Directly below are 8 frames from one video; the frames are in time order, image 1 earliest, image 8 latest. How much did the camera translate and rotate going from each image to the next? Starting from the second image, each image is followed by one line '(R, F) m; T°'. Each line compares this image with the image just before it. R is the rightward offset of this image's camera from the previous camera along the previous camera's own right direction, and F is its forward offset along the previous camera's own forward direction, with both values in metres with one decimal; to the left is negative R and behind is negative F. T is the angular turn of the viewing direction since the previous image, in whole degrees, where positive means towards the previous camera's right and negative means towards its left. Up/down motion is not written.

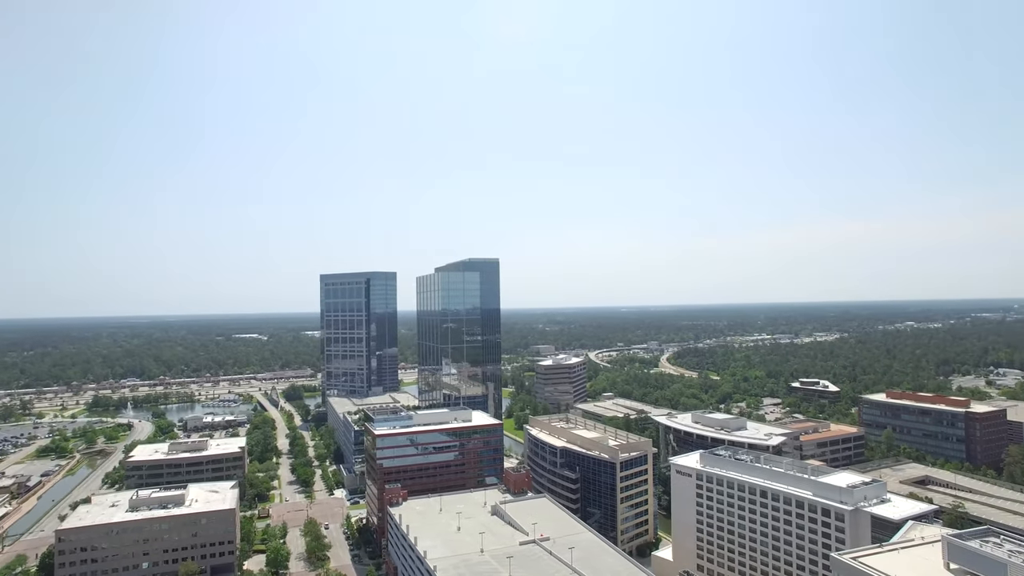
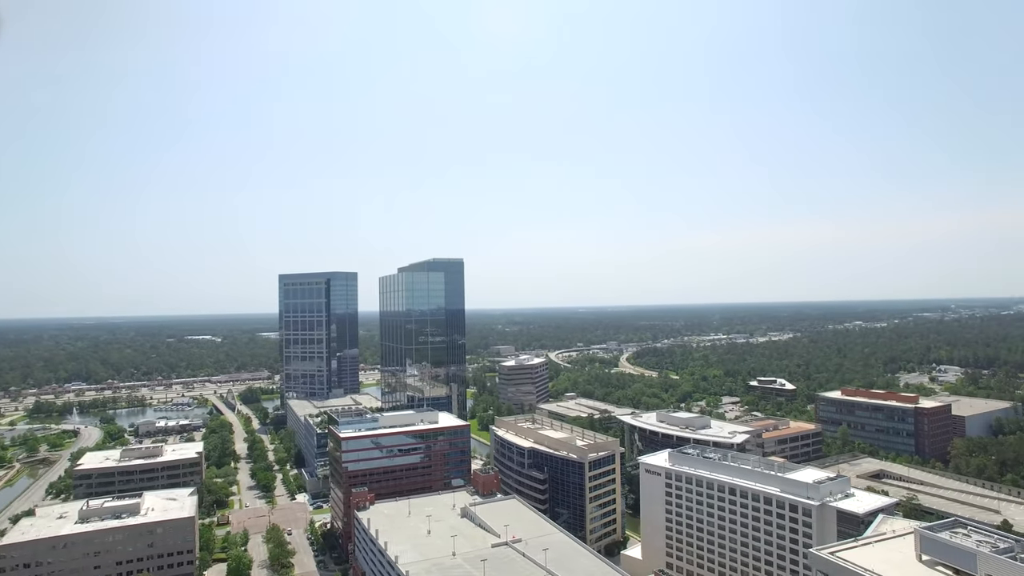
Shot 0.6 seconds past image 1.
(-0.7, +0.4) m; +4°
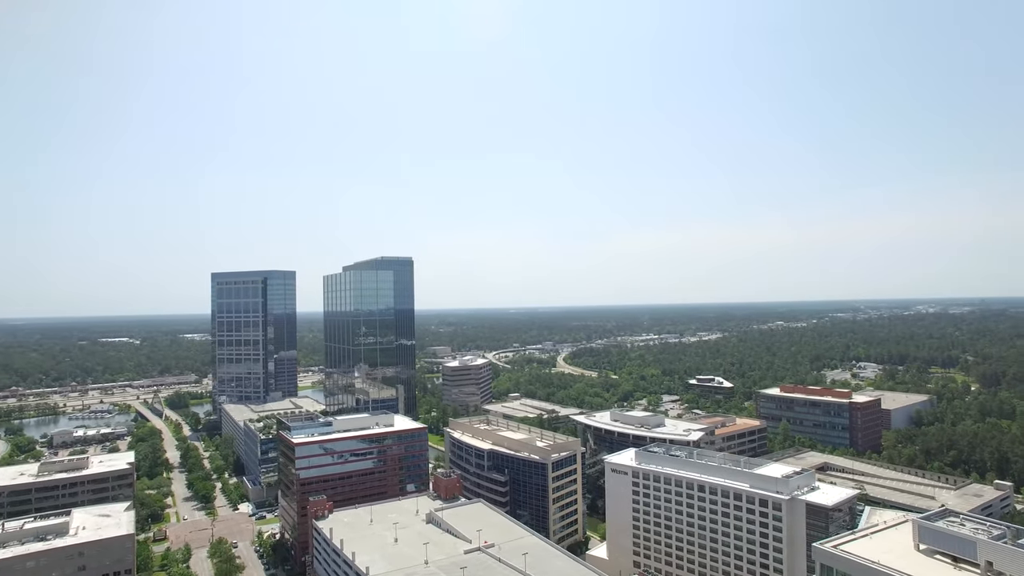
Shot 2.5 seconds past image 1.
(-2.5, +1.1) m; +6°
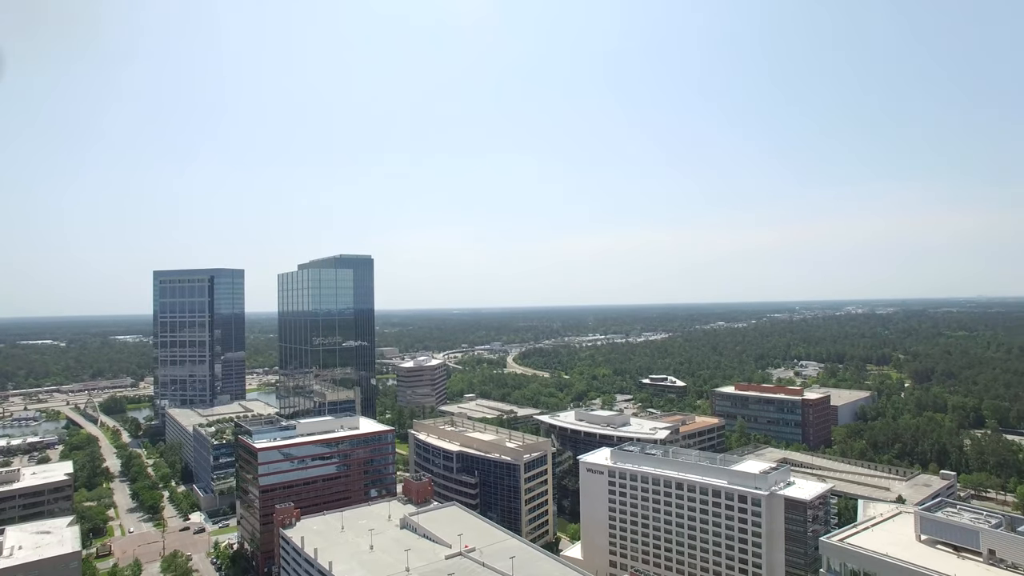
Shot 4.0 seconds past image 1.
(-2.2, +0.8) m; +5°
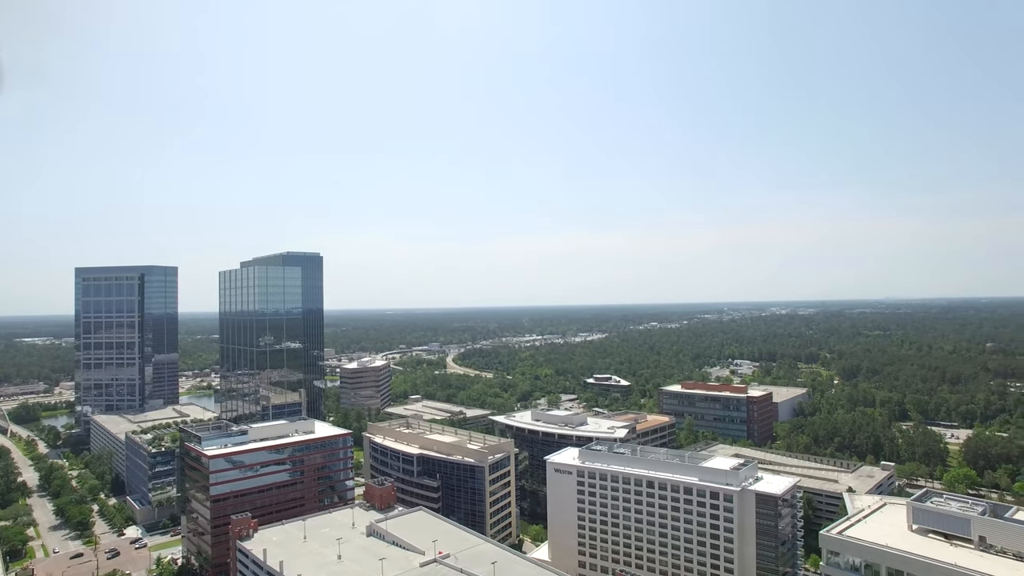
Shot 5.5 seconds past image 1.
(-2.4, +0.9) m; +6°
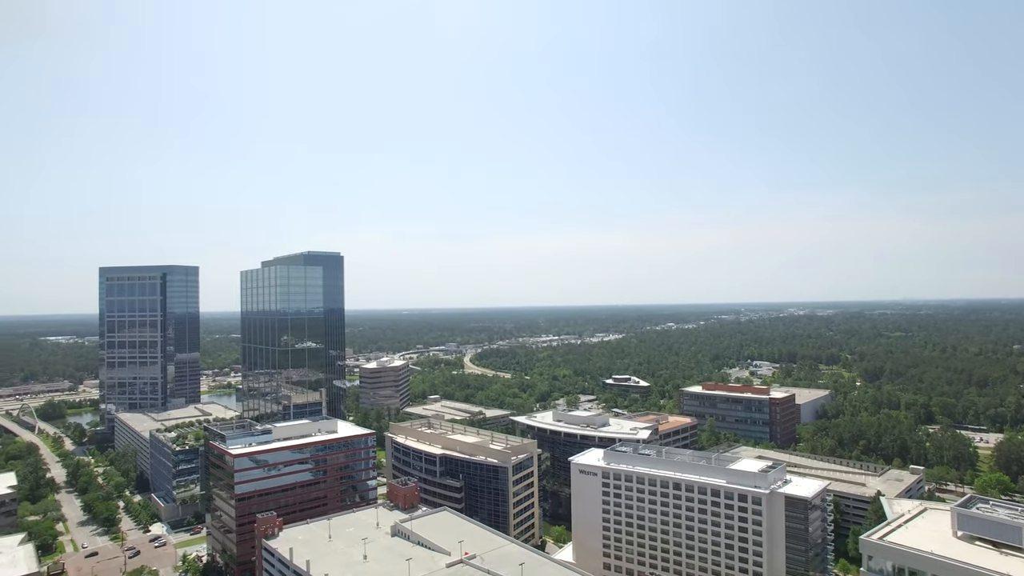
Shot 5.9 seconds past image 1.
(-0.7, +0.2) m; -1°
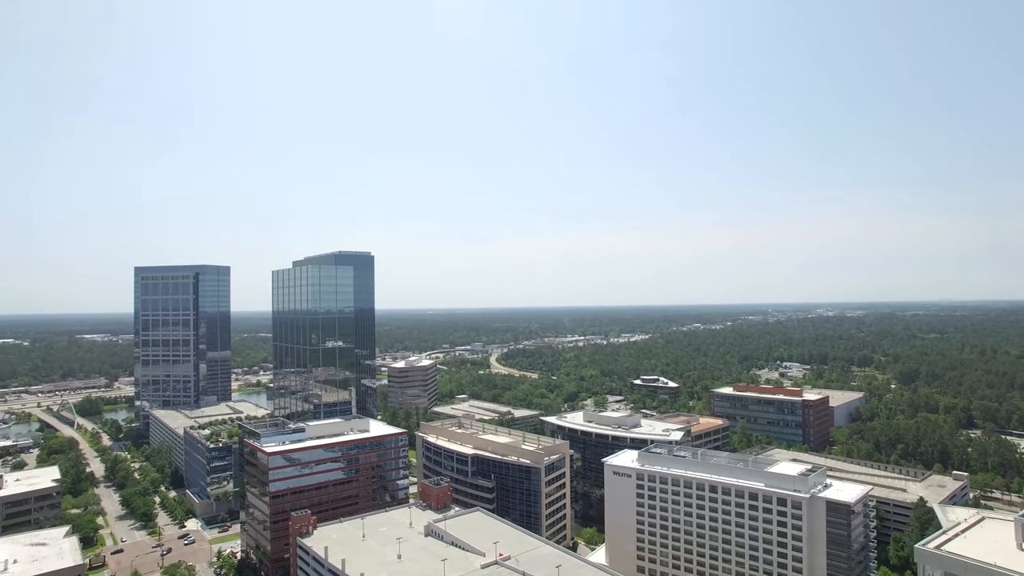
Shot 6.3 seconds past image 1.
(-0.7, +0.3) m; -2°
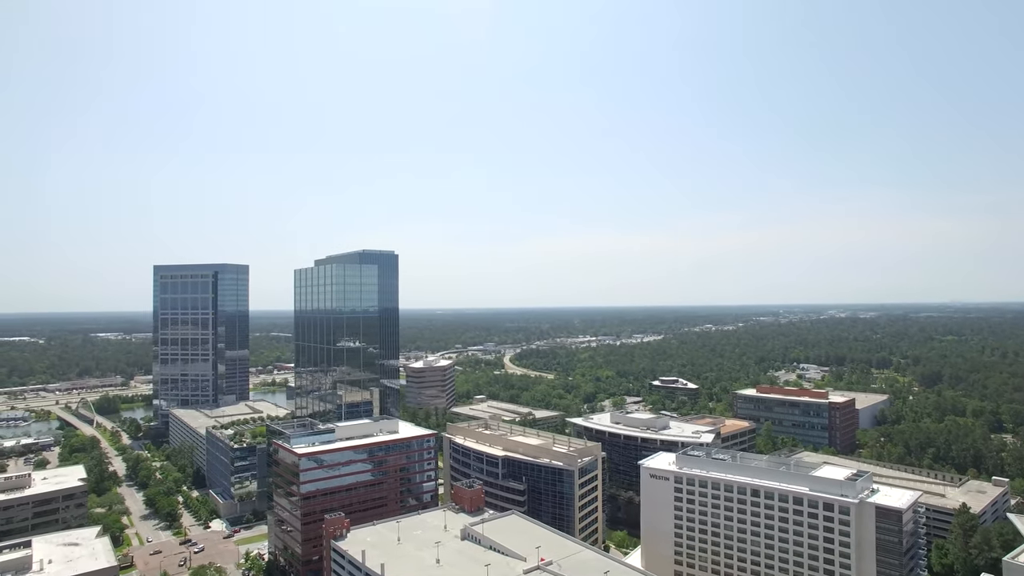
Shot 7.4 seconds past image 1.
(-2.0, +0.7) m; -1°
